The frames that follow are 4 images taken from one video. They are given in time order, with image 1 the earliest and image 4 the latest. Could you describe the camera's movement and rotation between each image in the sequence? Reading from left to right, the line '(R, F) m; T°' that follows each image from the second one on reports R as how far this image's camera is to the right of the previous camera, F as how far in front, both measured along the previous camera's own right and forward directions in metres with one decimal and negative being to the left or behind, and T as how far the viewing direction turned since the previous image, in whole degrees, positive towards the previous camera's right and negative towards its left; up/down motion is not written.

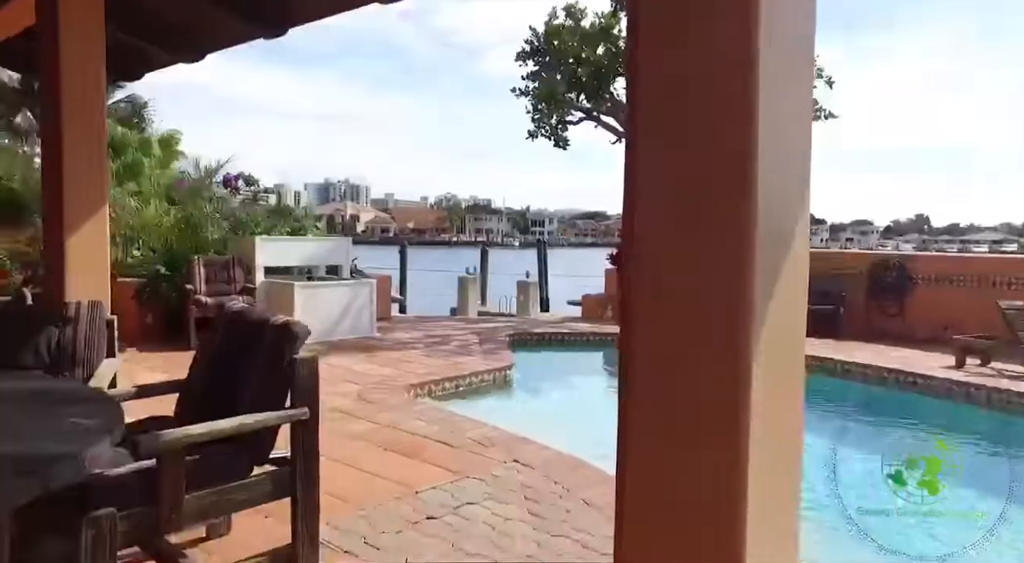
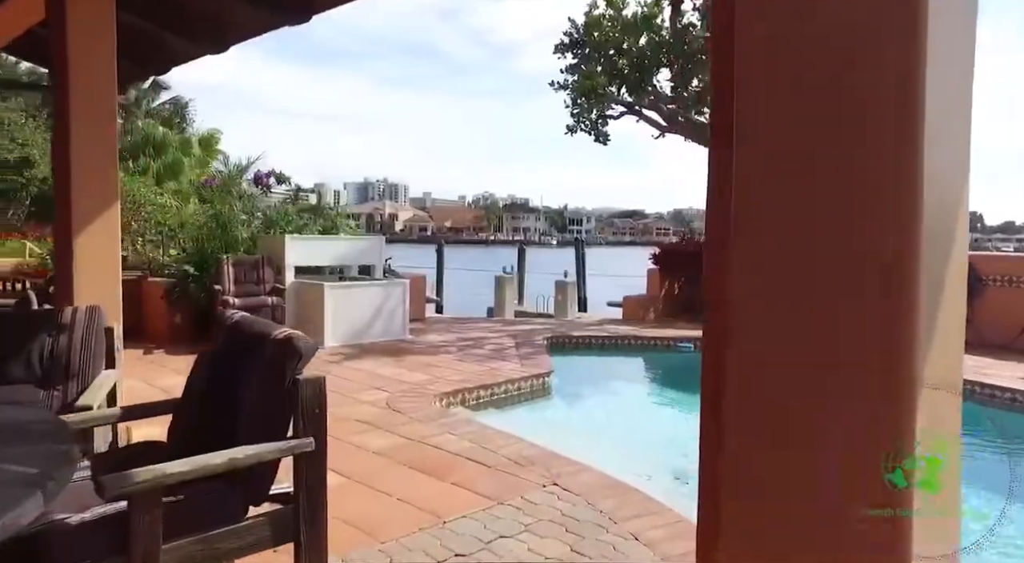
(0.0, +0.4) m; -3°
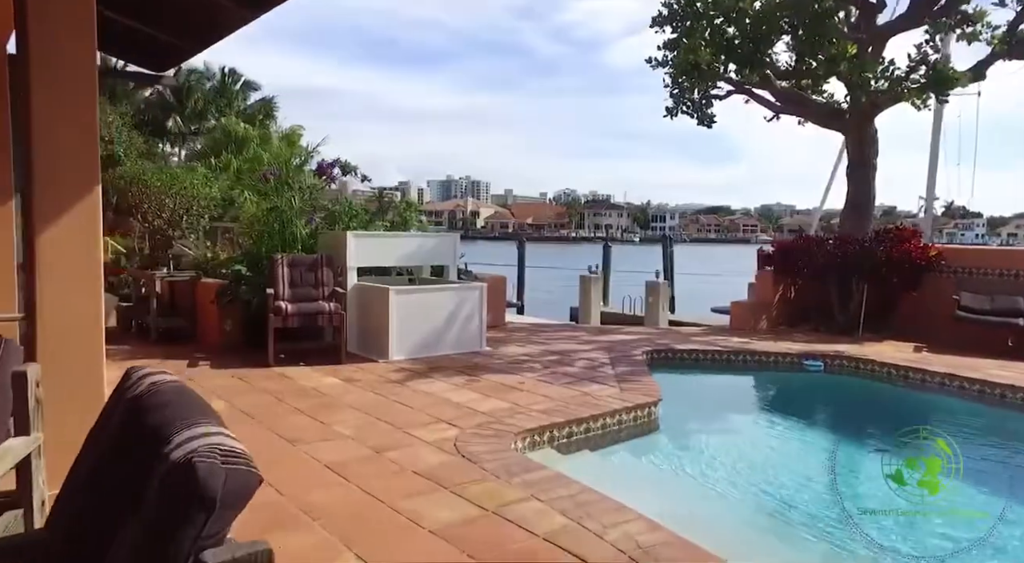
(-0.1, +1.1) m; -7°
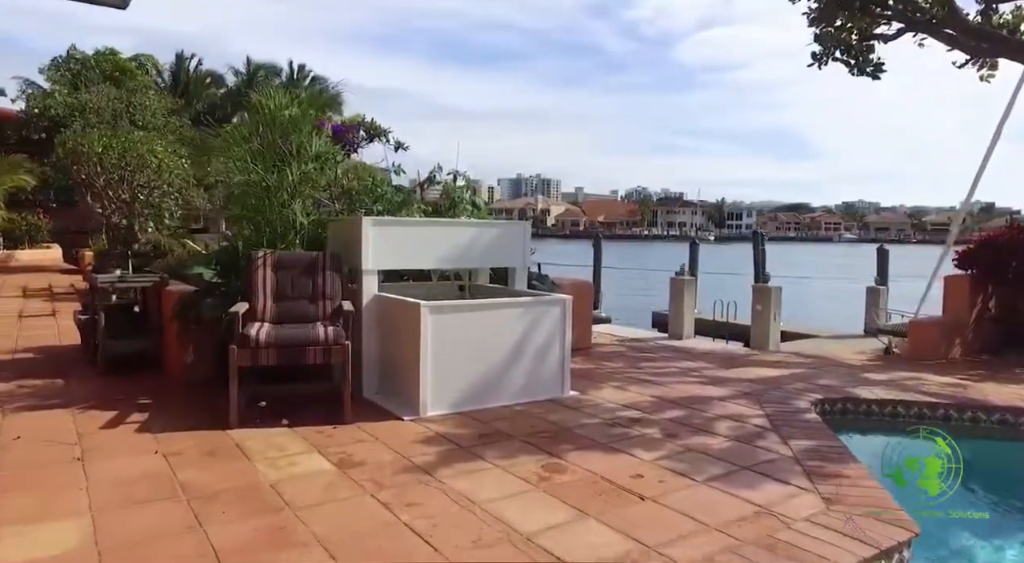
(-0.2, +2.3) m; -6°
